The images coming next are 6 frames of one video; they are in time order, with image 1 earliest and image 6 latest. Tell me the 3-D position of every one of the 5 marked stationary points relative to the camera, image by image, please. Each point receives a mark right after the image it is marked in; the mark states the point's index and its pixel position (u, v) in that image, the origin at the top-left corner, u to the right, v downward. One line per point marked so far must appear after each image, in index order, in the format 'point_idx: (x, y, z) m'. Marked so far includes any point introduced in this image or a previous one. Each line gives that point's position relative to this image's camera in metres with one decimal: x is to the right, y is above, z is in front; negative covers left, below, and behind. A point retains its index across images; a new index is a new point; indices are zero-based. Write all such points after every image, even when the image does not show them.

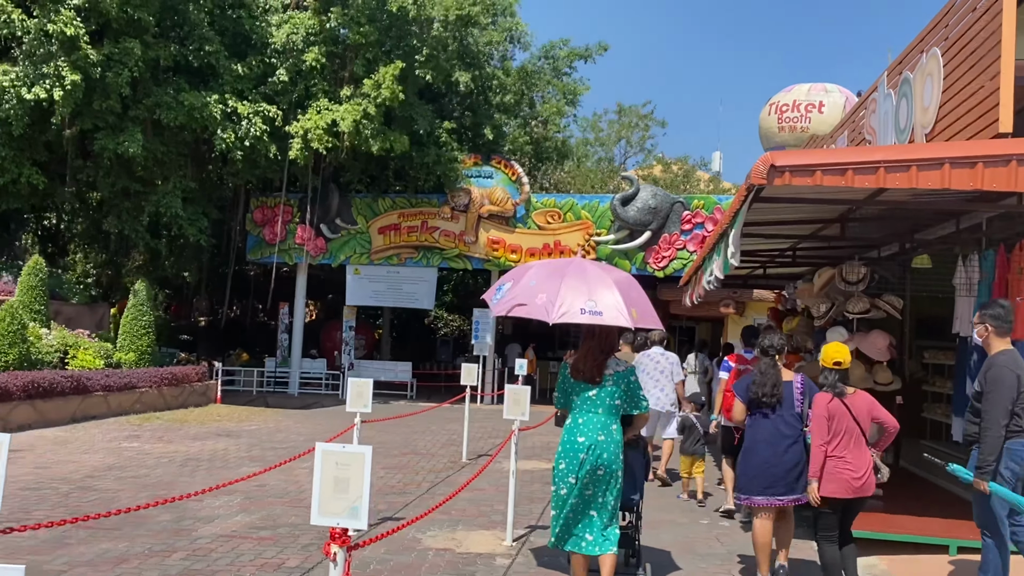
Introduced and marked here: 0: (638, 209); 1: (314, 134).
0: (+2.8, +1.8, +17.2) m
1: (-4.2, +3.3, +16.2) m
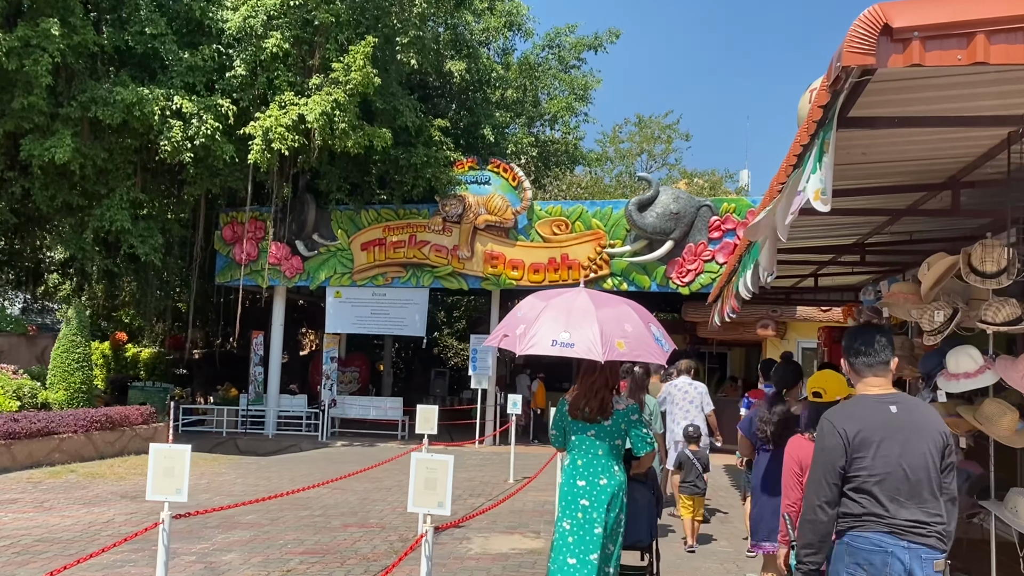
0: (+2.8, +1.4, +14.6) m
1: (-4.3, +2.8, +13.9) m
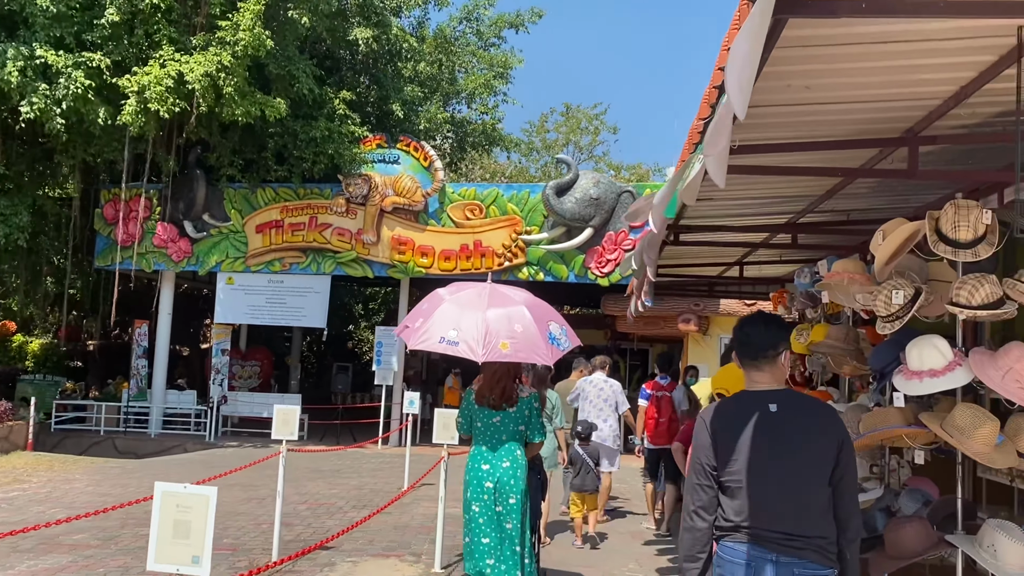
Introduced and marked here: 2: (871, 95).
0: (+1.2, +1.6, +13.6) m
1: (-5.8, +3.1, +12.3) m
2: (+1.7, +0.9, +3.6) m
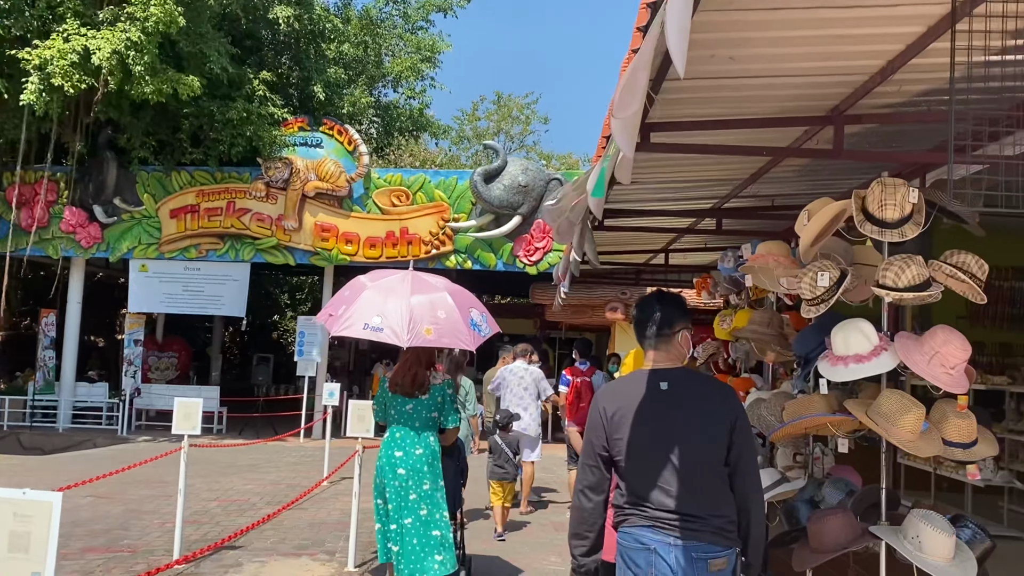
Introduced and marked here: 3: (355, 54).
0: (-0.1, +1.8, +13.4) m
1: (-6.9, +3.3, +11.4) m
2: (+1.3, +1.0, +3.5) m
3: (-3.6, +5.4, +17.6) m
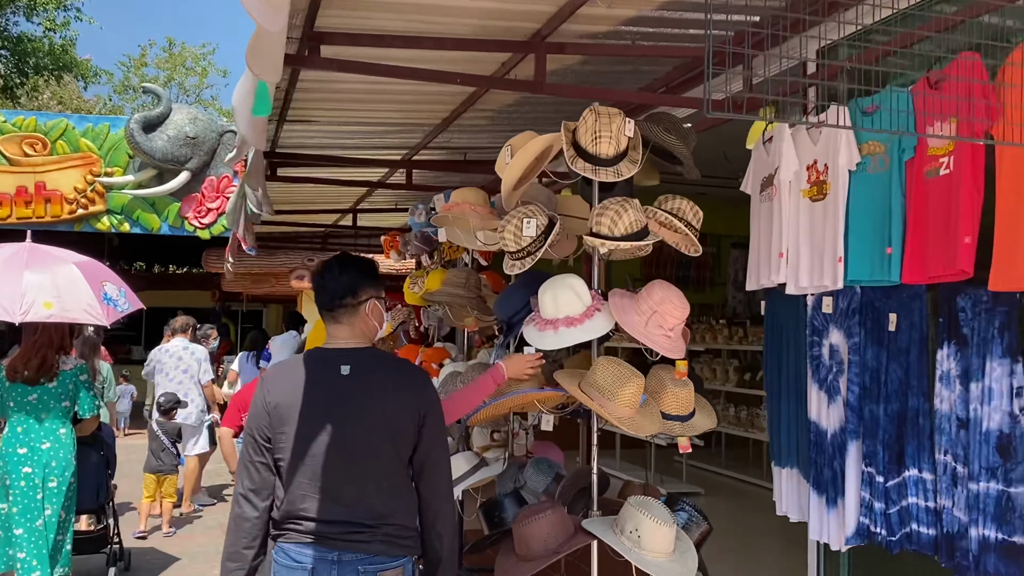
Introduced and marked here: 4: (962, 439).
0: (-5.1, +2.3, +11.4) m
1: (-10.6, +3.6, +7.0) m
2: (0.0, +1.2, +2.8) m
3: (-9.9, +5.9, +13.9) m
4: (+1.4, -0.5, +2.3) m
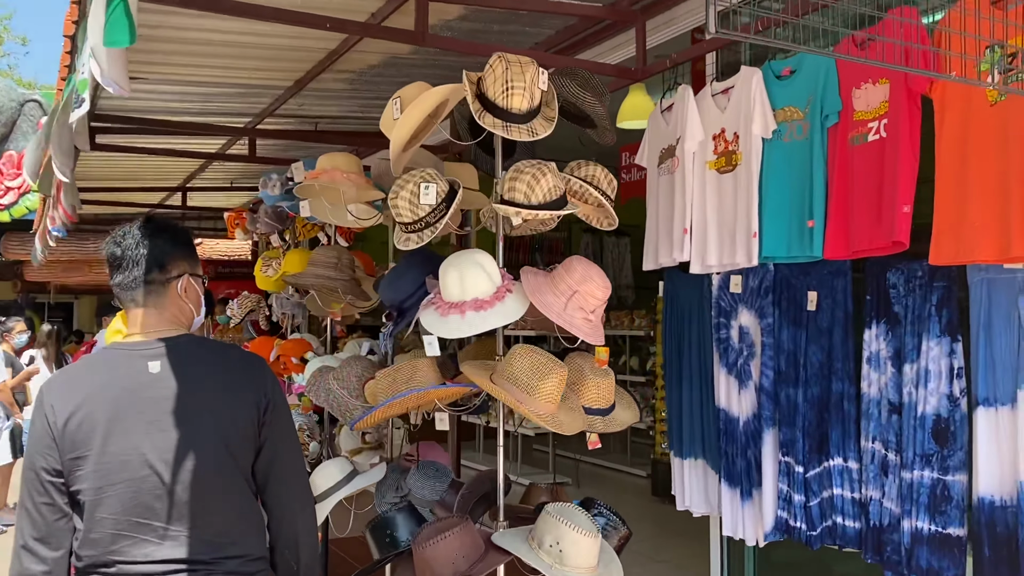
0: (-7.1, +2.4, +9.8) m
1: (-11.6, +3.6, +4.3) m
2: (-0.4, +1.2, +2.4) m
3: (-12.3, +6.1, +11.1) m
4: (+1.1, -0.4, +2.2) m
